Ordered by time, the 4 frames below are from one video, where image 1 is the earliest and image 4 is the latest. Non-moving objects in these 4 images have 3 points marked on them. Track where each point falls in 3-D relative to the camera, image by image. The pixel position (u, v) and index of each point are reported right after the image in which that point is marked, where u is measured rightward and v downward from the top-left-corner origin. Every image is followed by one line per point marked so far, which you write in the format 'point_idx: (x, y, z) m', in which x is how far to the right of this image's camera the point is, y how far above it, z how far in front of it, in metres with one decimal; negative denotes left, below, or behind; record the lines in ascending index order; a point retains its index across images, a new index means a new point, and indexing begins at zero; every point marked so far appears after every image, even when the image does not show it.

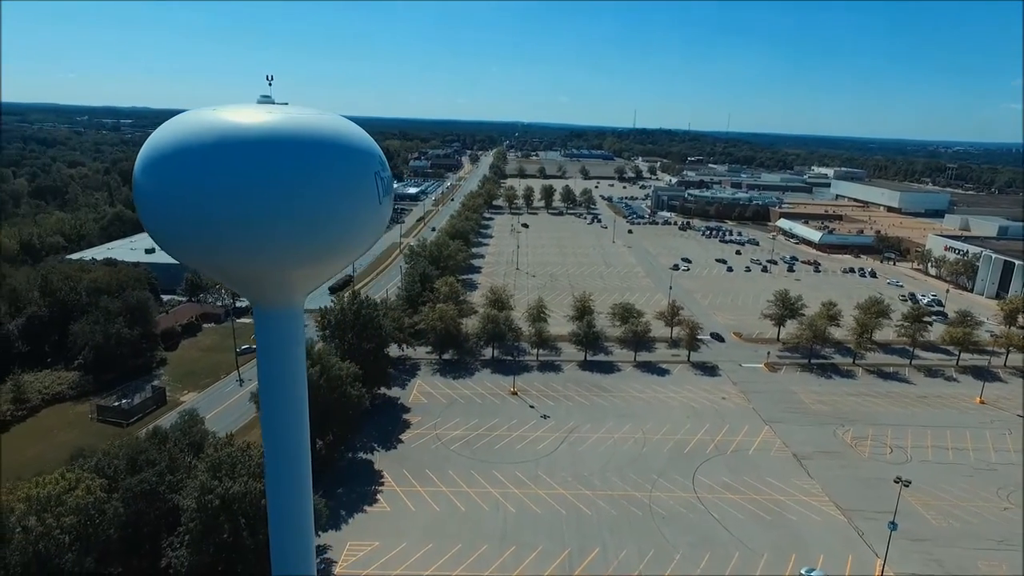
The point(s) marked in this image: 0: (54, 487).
0: (-11.1, -4.8, +15.0) m
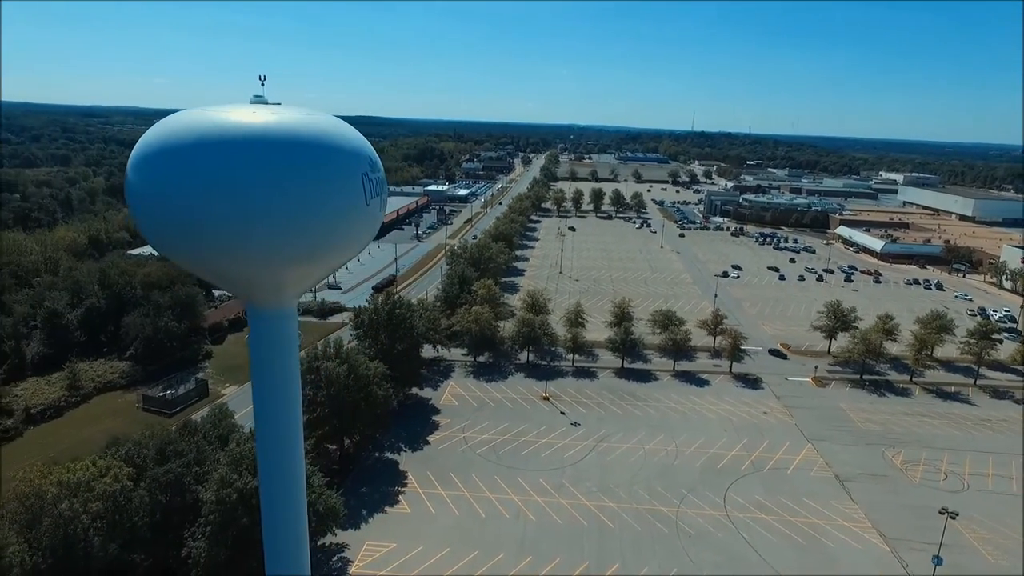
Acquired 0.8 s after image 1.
0: (-10.8, -4.7, +15.6) m
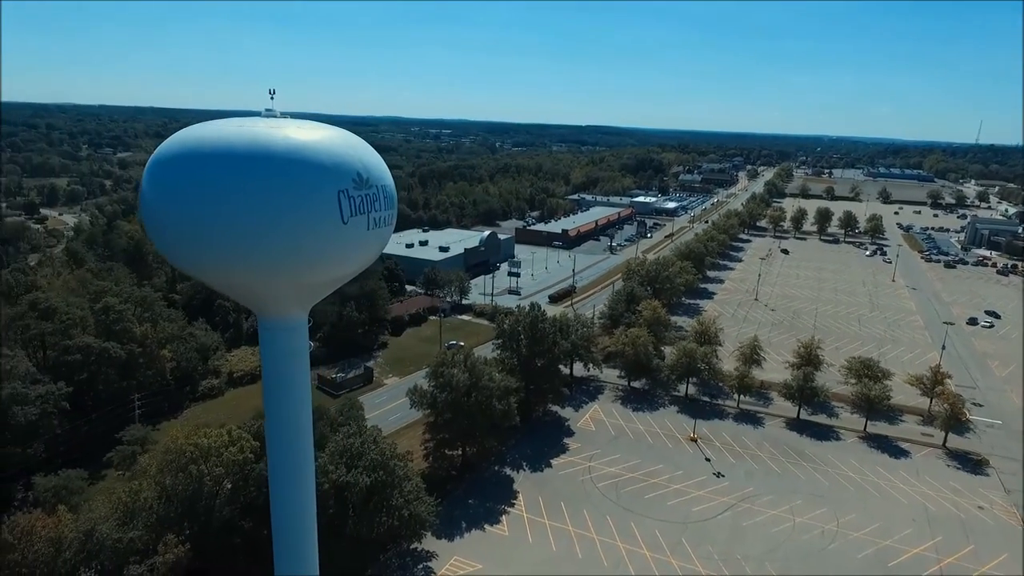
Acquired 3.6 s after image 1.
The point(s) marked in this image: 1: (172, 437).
0: (-8.5, -4.4, +17.7) m
1: (-9.9, -4.3, +17.9) m
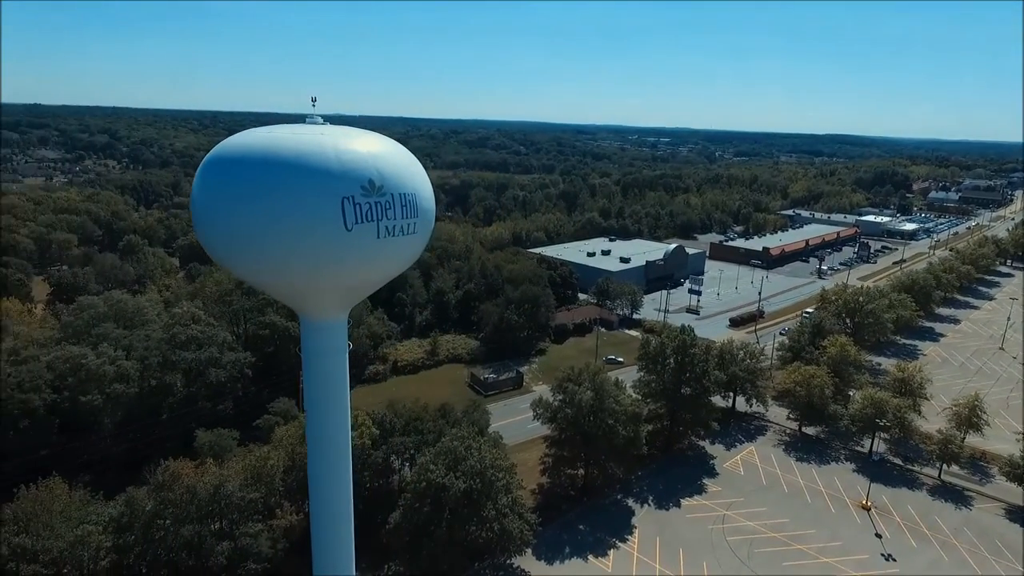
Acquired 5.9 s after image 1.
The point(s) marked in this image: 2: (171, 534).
0: (-5.3, -4.2, +19.1) m
1: (-6.5, -4.0, +19.8) m
2: (-8.8, -6.3, +15.9) m
